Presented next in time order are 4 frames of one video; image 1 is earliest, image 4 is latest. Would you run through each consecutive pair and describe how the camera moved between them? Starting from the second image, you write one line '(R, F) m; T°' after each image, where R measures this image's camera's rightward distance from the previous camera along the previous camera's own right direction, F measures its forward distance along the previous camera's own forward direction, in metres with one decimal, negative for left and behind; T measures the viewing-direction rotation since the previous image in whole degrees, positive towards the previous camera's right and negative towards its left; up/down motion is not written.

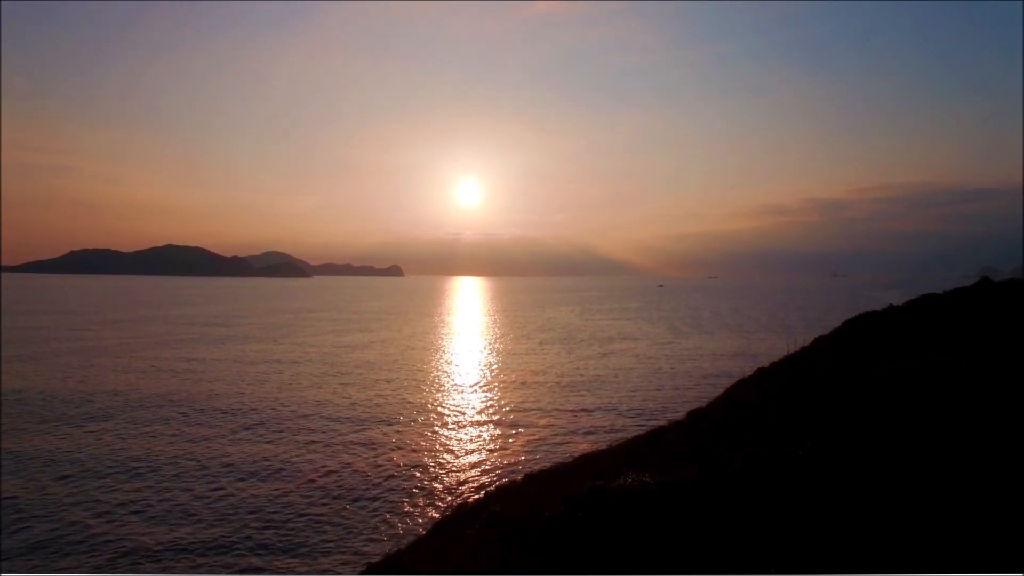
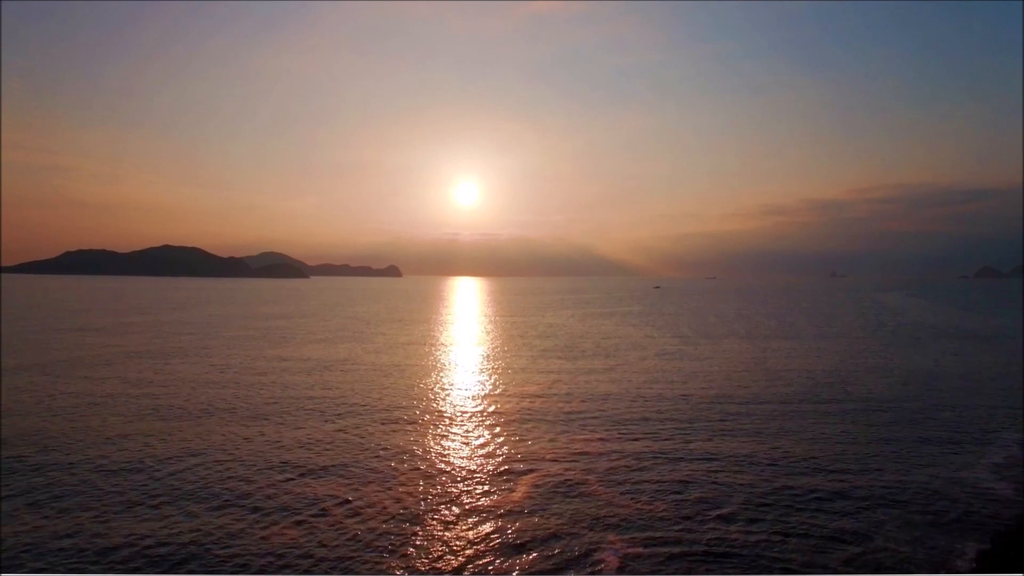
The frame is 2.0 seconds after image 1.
(-0.3, +3.8) m; 0°
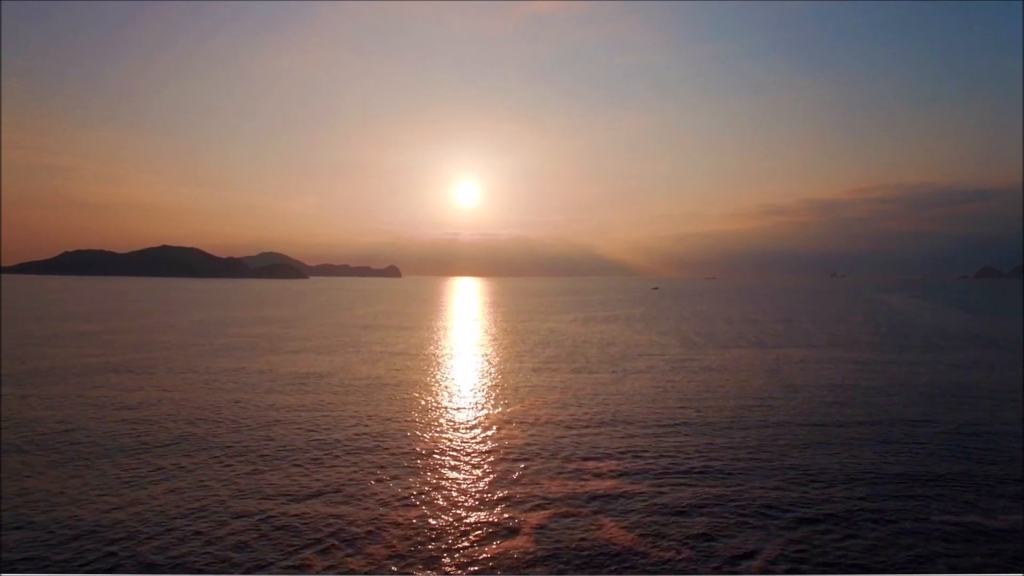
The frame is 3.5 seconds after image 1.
(-0.3, +2.9) m; 0°
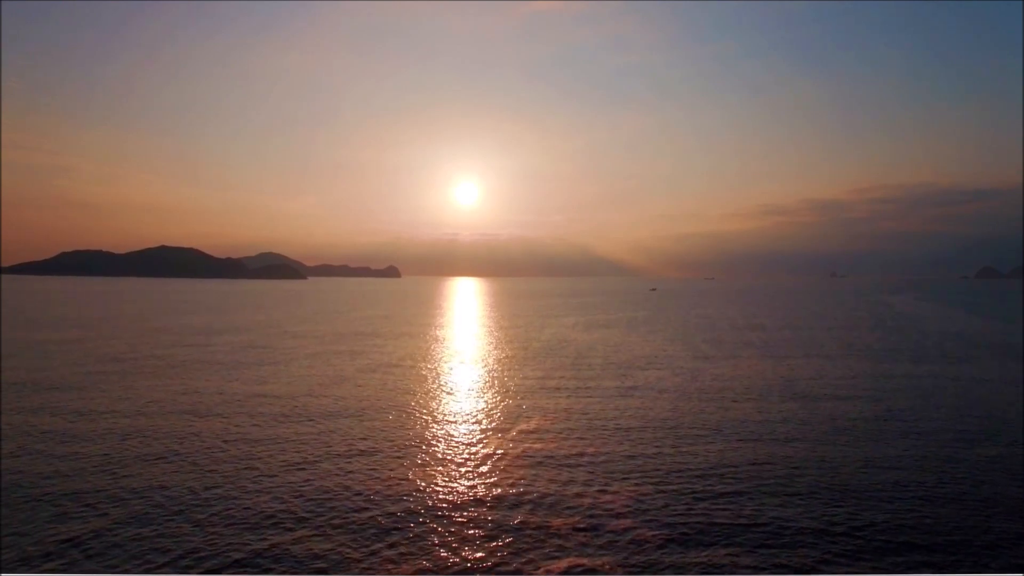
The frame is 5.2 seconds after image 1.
(-0.4, +2.5) m; 0°
